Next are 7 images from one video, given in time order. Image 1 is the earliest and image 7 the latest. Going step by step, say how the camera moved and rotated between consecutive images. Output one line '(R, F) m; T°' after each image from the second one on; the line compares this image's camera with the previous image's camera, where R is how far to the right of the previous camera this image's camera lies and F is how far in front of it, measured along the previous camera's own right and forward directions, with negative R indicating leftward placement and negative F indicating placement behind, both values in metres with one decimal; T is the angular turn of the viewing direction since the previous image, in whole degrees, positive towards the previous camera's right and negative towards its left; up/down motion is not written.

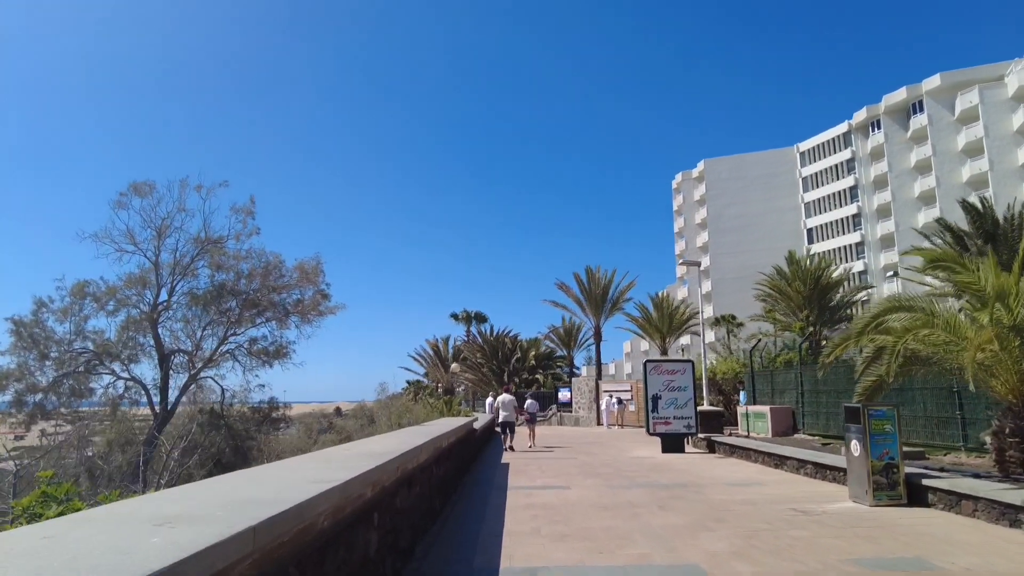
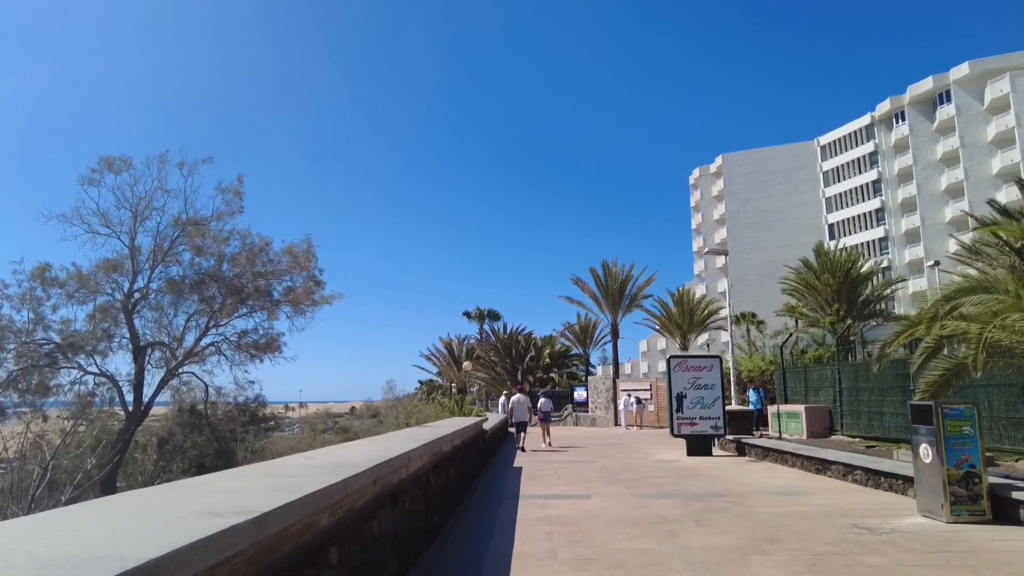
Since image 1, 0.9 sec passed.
(0.0, +1.2) m; -1°
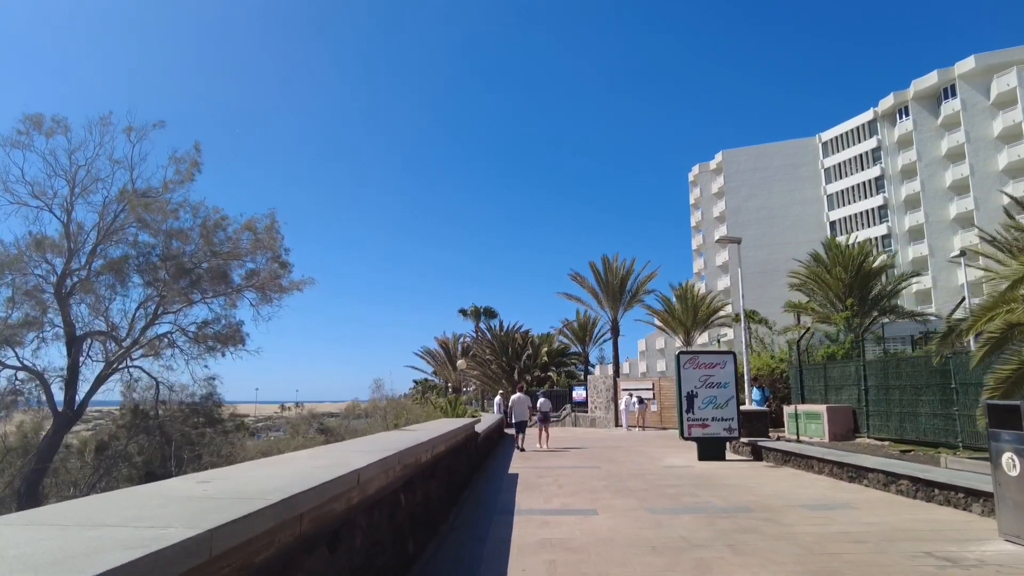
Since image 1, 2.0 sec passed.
(0.0, +1.4) m; 0°
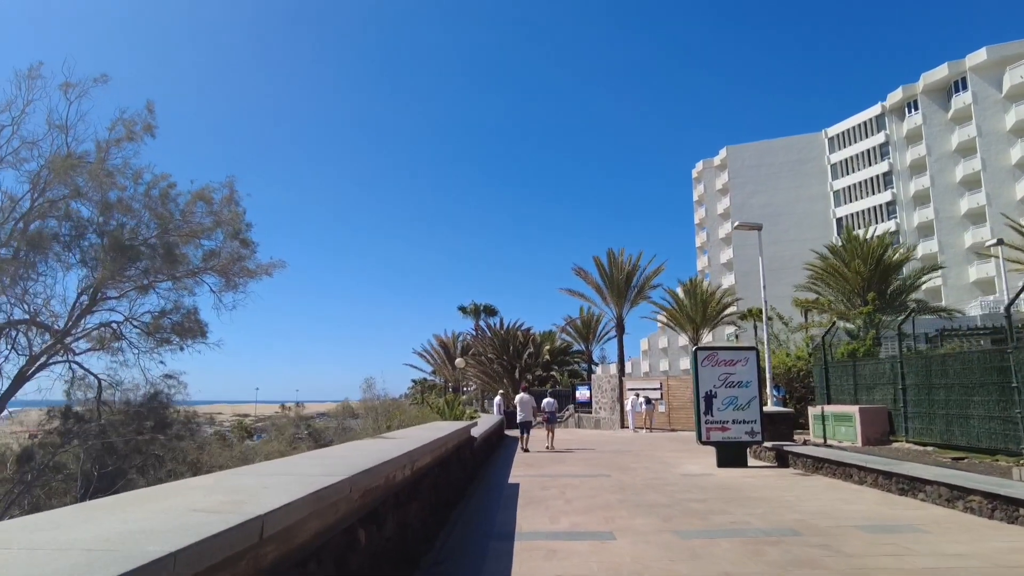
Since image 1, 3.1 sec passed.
(0.0, +1.4) m; 0°
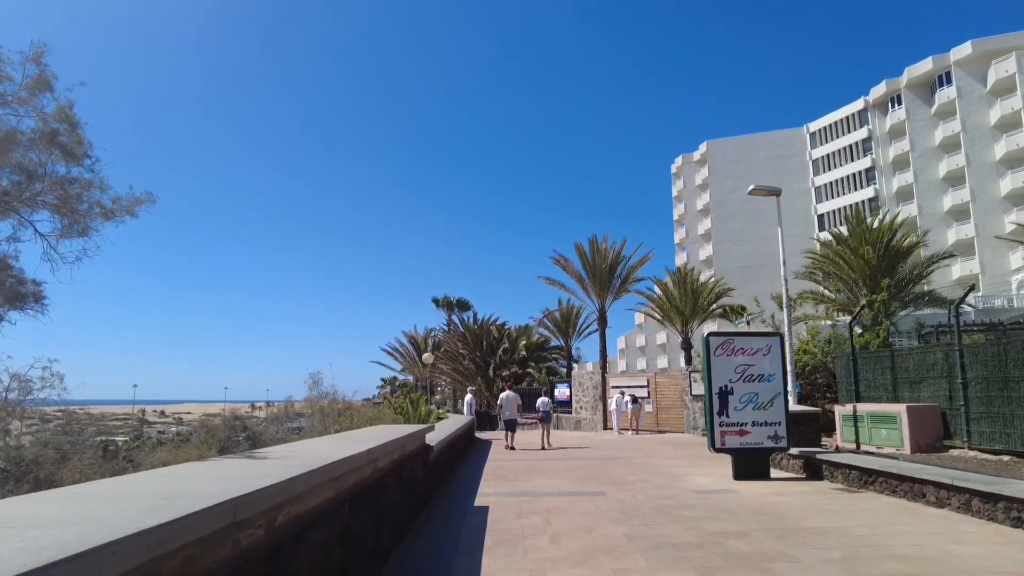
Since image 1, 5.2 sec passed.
(+0.1, +2.8) m; +2°
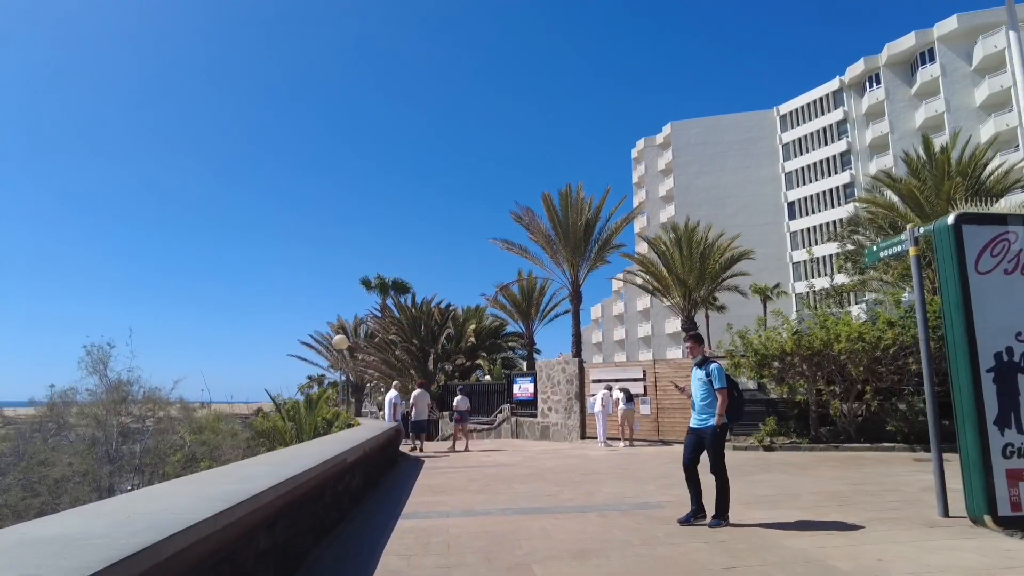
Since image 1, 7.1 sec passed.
(+0.1, +7.5) m; +4°
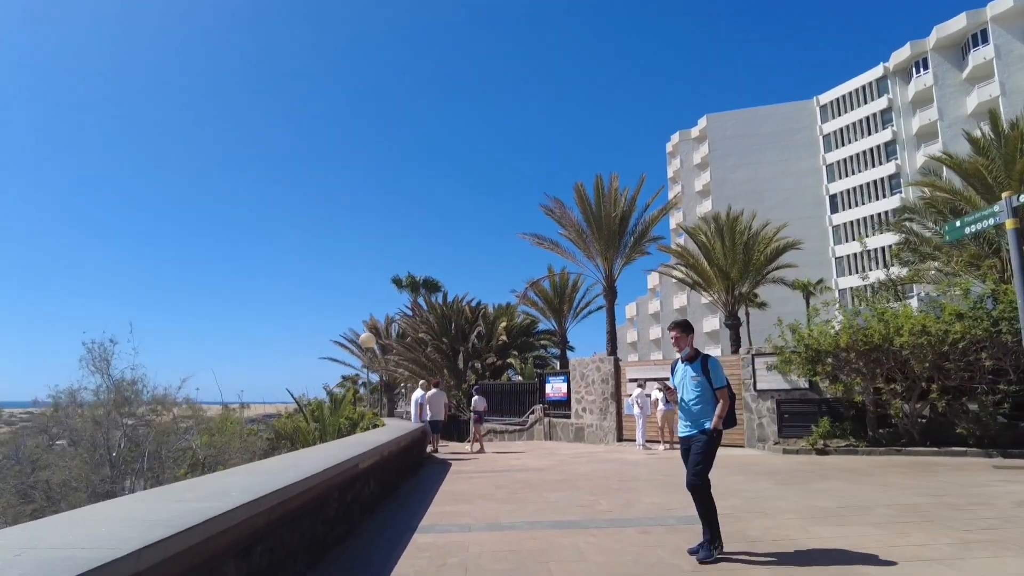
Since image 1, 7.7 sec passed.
(+0.1, +0.9) m; -3°
